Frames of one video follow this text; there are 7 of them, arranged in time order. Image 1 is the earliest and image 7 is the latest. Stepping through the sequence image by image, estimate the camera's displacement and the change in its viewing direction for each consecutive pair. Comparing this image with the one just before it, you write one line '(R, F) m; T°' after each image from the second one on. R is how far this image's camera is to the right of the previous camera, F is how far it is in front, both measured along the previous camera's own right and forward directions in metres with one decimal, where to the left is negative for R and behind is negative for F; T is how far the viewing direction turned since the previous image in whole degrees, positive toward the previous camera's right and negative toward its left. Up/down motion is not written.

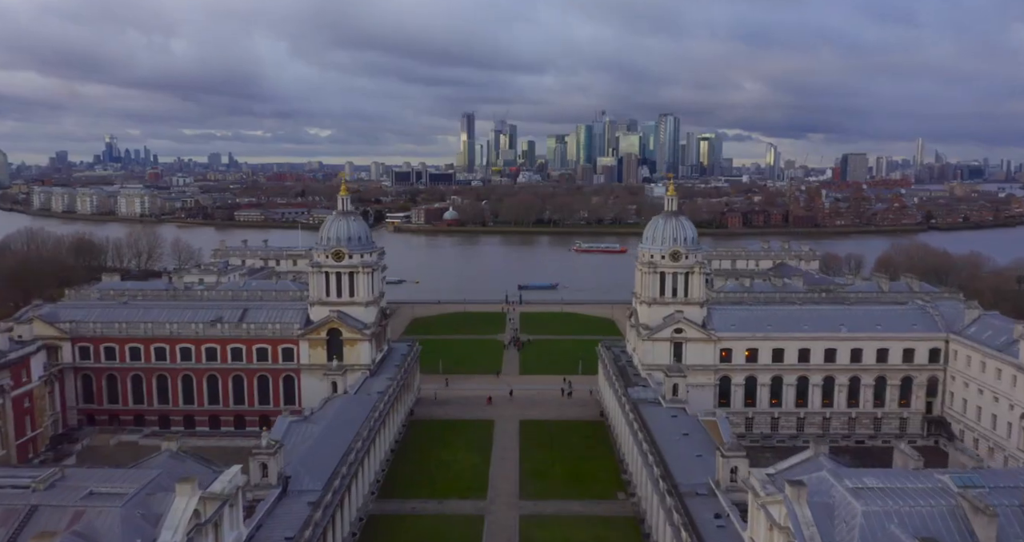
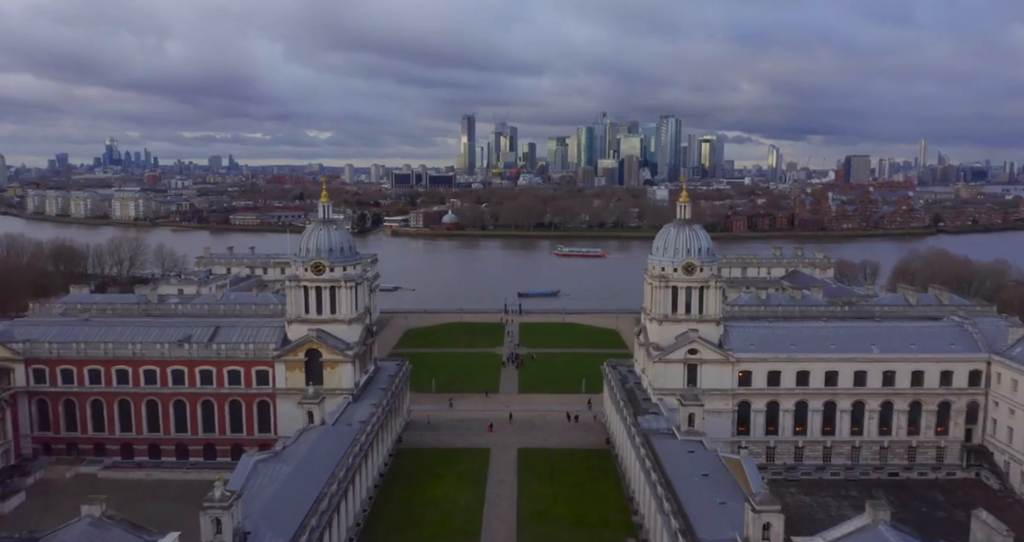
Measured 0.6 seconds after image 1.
(+0.1, +2.9) m; 0°
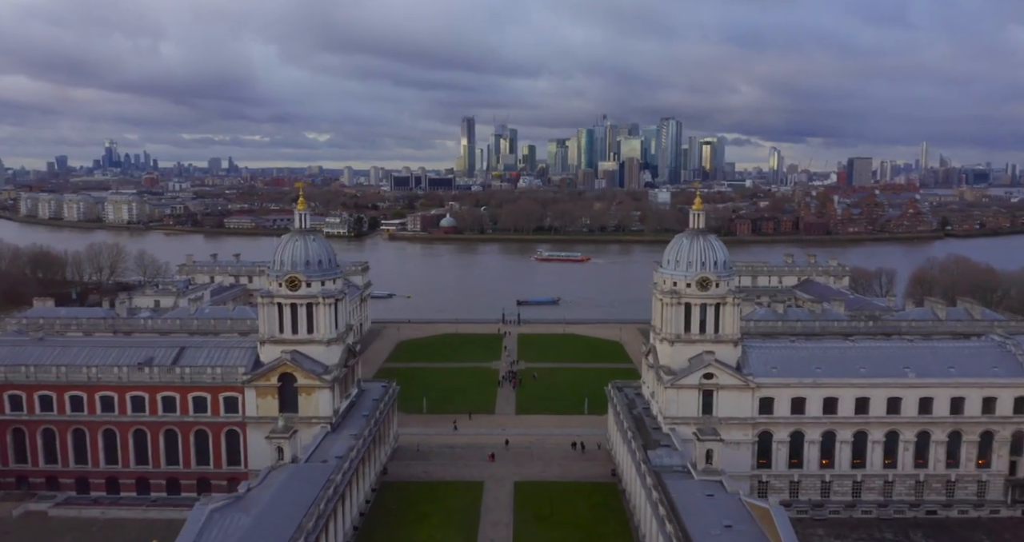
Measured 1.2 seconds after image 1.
(+0.2, +2.8) m; 0°
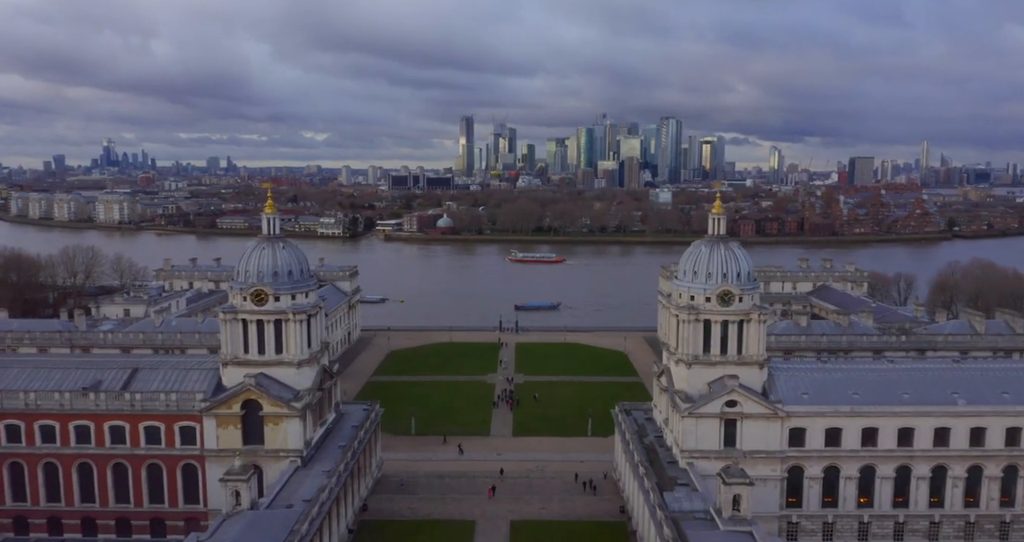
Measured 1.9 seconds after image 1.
(+0.1, +3.1) m; 0°
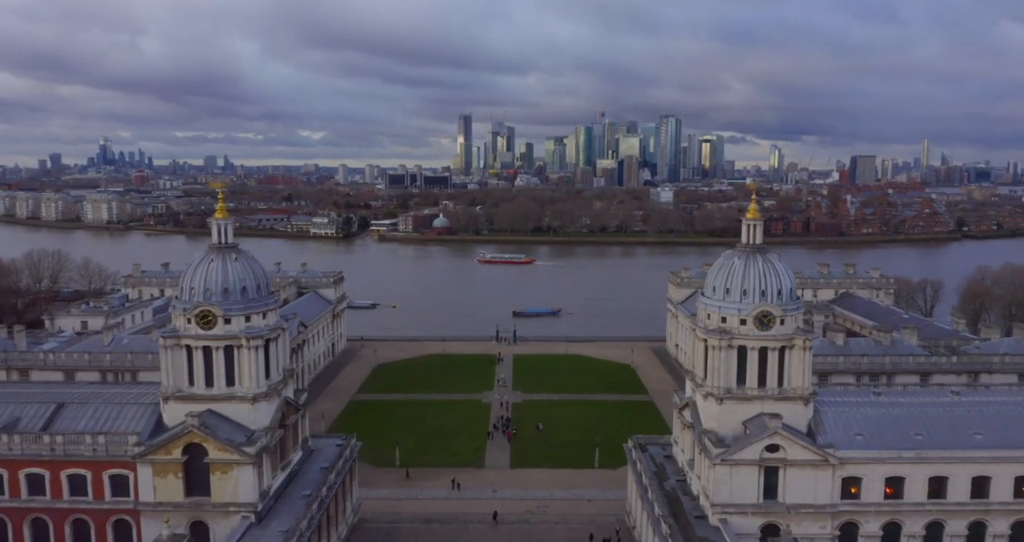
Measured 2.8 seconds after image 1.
(0.0, +3.8) m; 0°
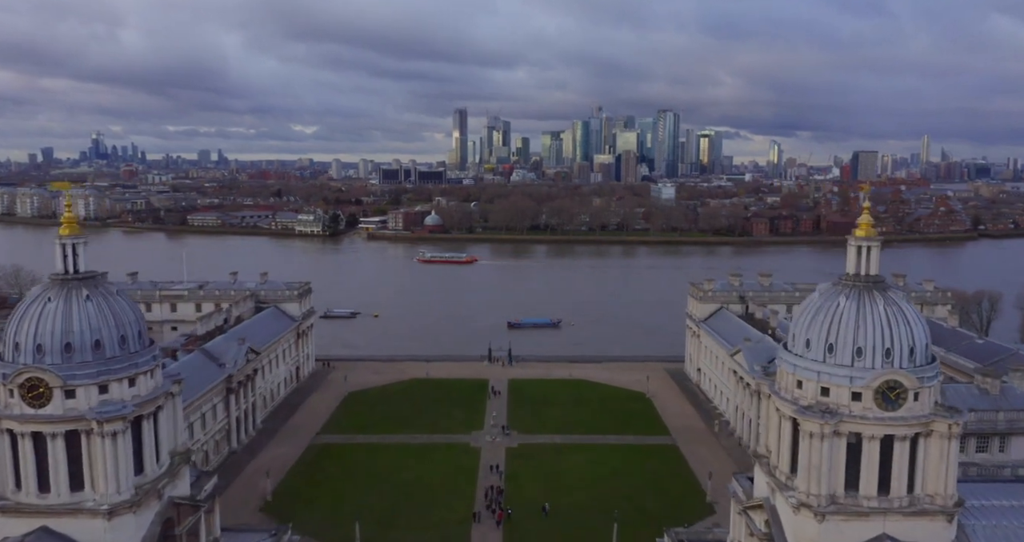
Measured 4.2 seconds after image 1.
(+0.1, +6.7) m; 0°
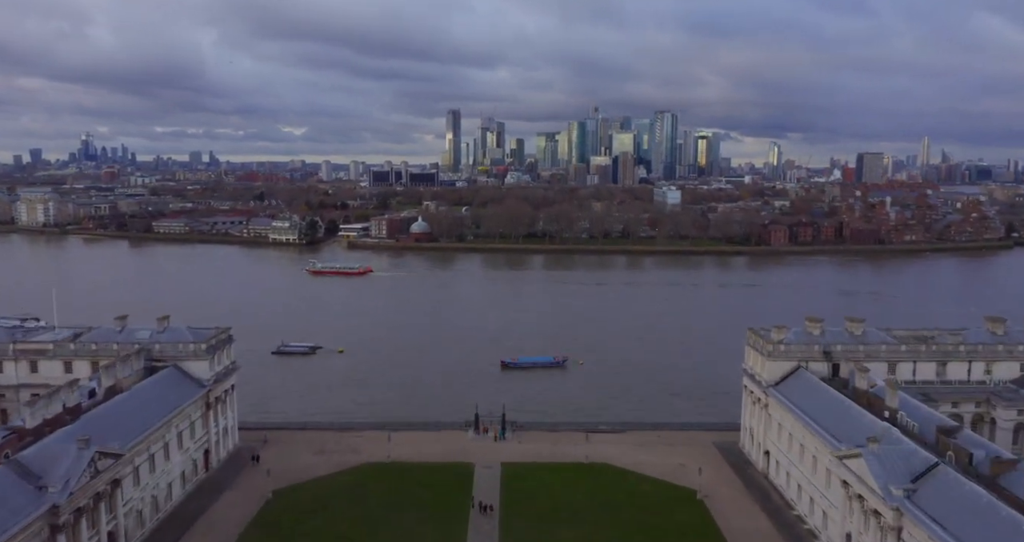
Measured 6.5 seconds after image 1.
(0.0, +11.1) m; 0°
